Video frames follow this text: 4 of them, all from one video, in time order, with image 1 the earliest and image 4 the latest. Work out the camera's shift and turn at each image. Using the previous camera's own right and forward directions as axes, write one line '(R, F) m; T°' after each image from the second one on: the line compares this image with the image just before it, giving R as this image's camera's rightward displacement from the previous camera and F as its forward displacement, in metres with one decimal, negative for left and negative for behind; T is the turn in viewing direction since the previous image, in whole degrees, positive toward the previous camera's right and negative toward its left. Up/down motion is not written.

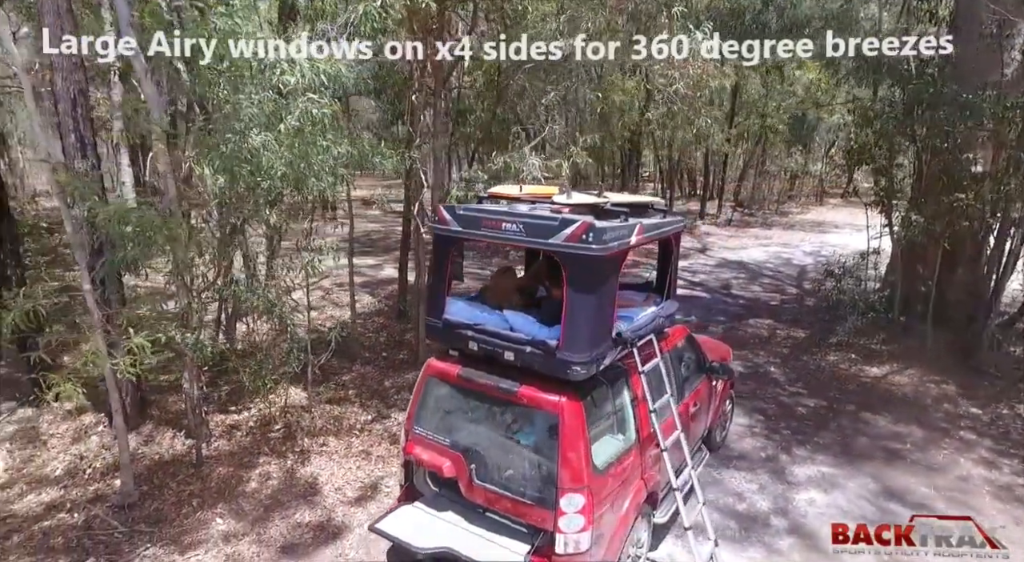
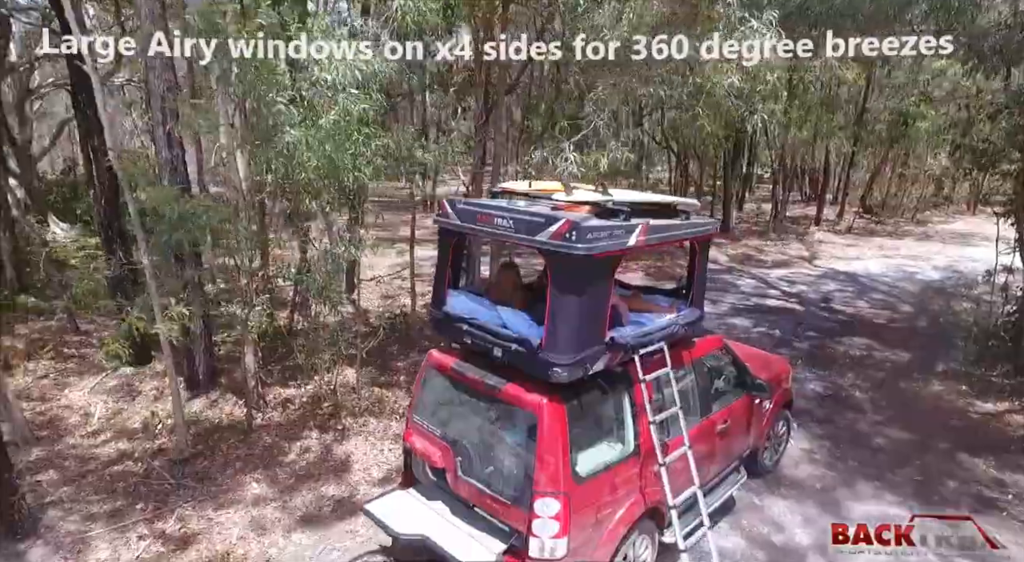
(+0.7, +0.1) m; -11°
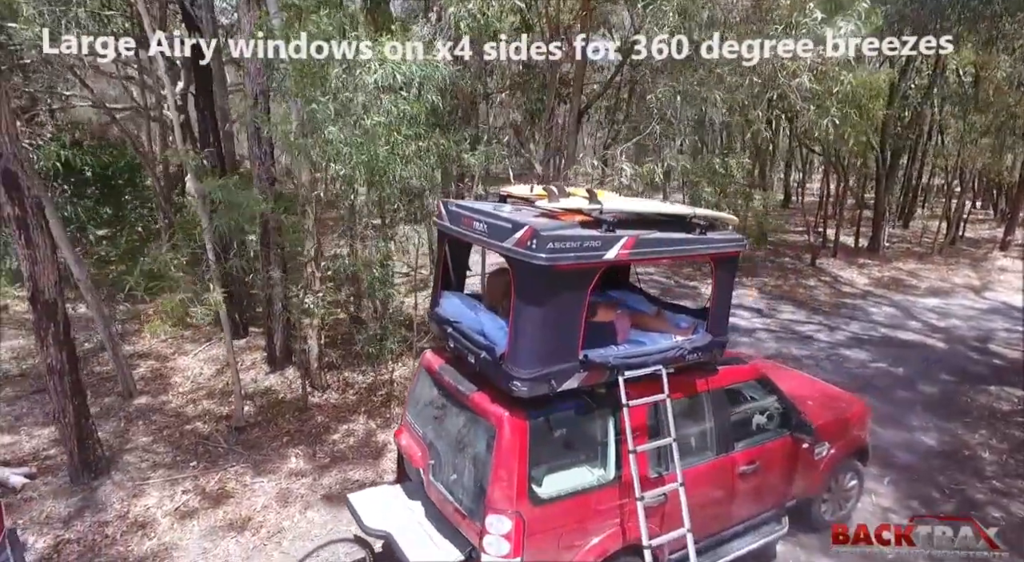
(+1.0, +0.2) m; -14°
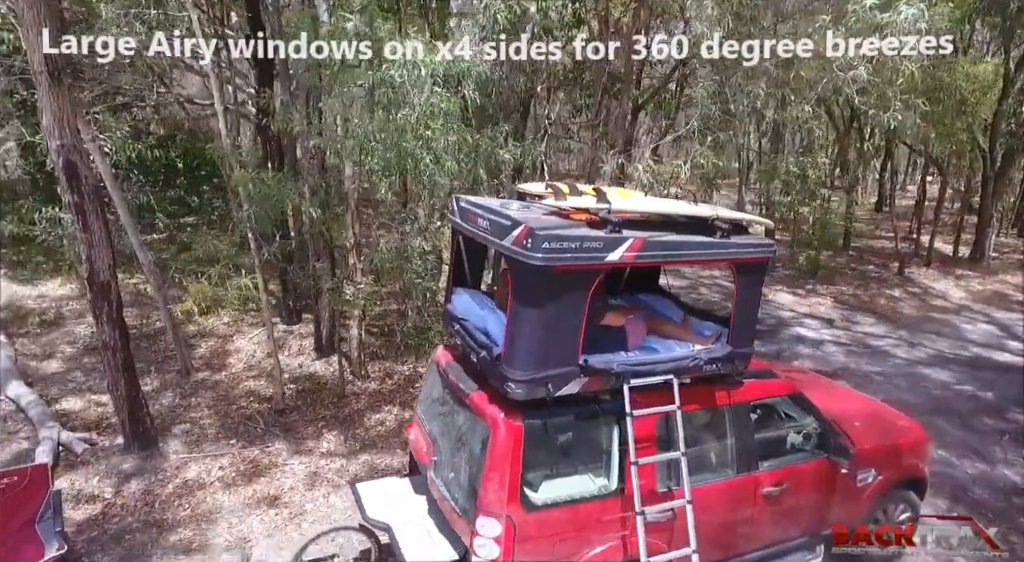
(+0.4, +0.1) m; -8°
